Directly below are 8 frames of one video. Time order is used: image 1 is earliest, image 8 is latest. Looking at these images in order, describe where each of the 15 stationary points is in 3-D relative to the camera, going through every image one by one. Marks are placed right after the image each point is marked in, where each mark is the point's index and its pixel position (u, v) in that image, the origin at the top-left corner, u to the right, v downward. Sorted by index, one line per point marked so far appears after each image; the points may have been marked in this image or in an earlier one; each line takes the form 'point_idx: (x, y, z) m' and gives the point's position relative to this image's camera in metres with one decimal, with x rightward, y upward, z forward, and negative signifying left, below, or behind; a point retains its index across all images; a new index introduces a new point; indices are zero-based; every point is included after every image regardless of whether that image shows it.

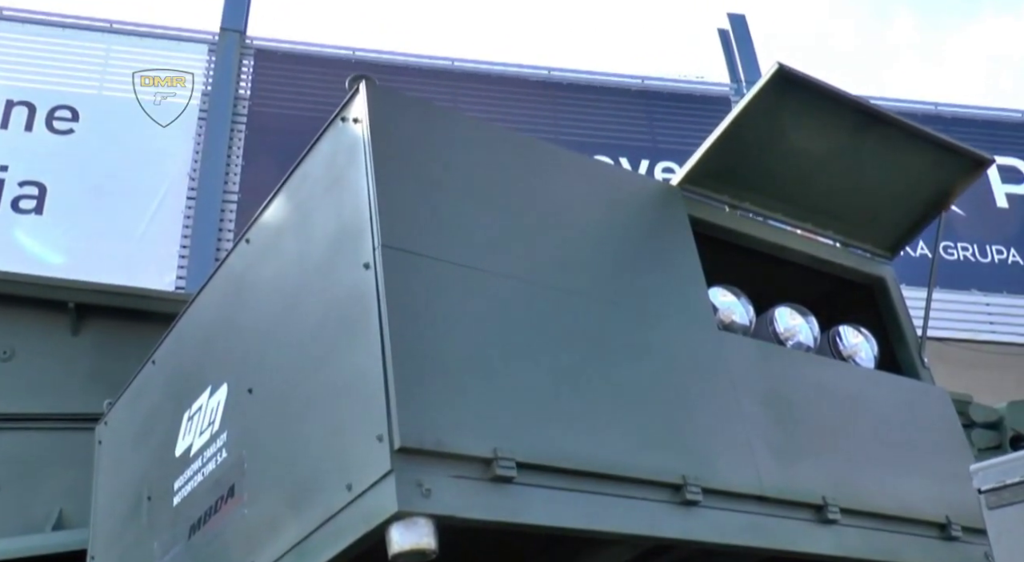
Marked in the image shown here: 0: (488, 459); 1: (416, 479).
0: (-0.1, -0.4, +2.3) m
1: (-0.2, -0.4, +2.2) m
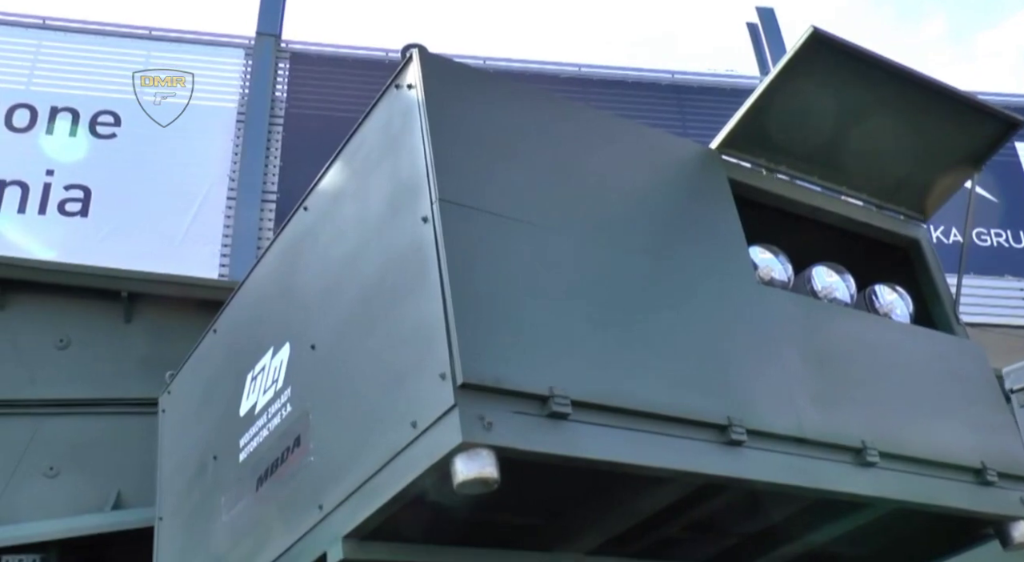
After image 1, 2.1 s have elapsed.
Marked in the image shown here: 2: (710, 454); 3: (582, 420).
0: (+0.1, -0.3, +2.5) m
1: (-0.1, -0.3, +2.4) m
2: (+0.5, -0.5, +2.7) m
3: (+0.2, -0.3, +2.5) m
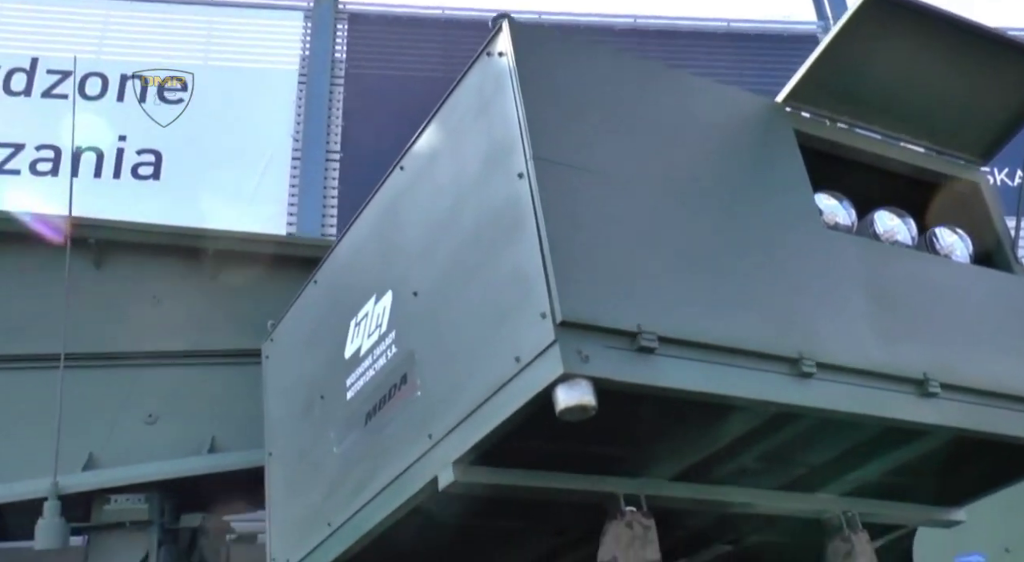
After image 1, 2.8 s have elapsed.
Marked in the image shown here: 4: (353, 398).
0: (+0.3, -0.1, +2.8) m
1: (+0.2, -0.2, +2.7) m
2: (+0.8, -0.3, +3.0) m
3: (+0.4, -0.2, +2.8) m
4: (-0.6, -0.4, +3.7) m
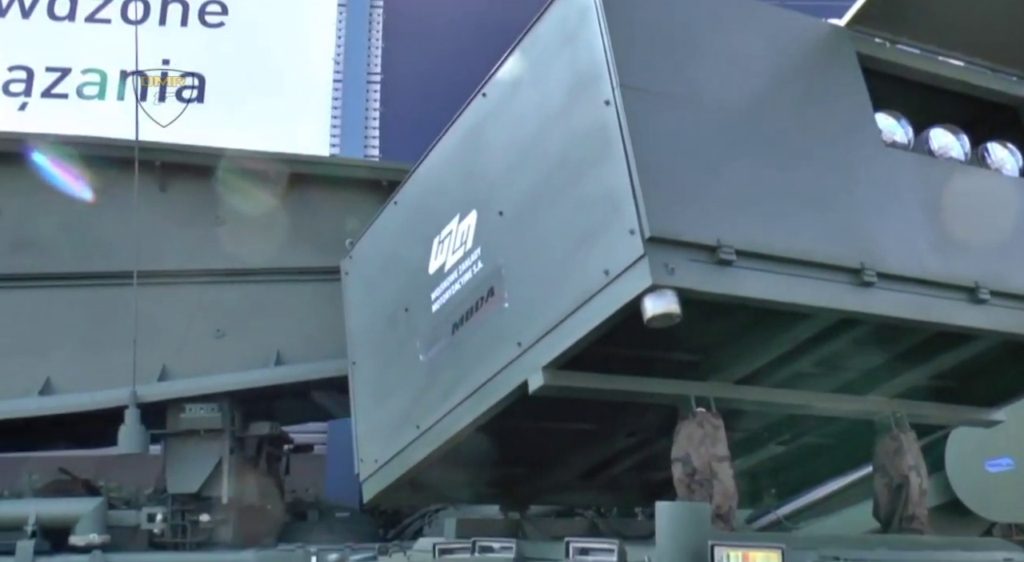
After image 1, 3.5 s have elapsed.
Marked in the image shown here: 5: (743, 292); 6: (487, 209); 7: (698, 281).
0: (+0.6, +0.1, +3.0) m
1: (+0.4, +0.1, +2.9) m
2: (+1.1, 0.0, +3.2) m
3: (+0.7, 0.0, +3.1) m
4: (-0.3, -0.1, +4.0) m
5: (+0.7, 0.0, +3.0) m
6: (-0.1, +0.3, +3.7) m
7: (+0.5, 0.0, +3.0) m
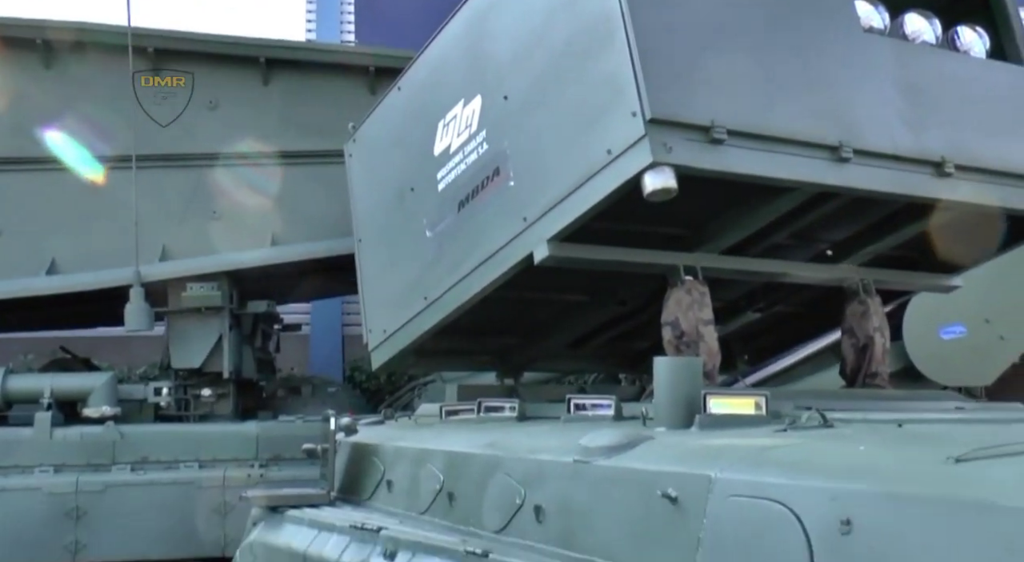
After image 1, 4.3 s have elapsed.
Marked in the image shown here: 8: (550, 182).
0: (+0.6, +0.5, +3.3) m
1: (+0.5, +0.4, +3.2) m
2: (+1.1, +0.4, +3.6) m
3: (+0.7, +0.4, +3.4) m
4: (-0.3, +0.4, +4.3) m
5: (+0.7, +0.4, +3.3) m
6: (-0.1, +0.7, +4.0) m
7: (+0.6, +0.4, +3.3) m
8: (+0.1, +0.4, +3.6) m
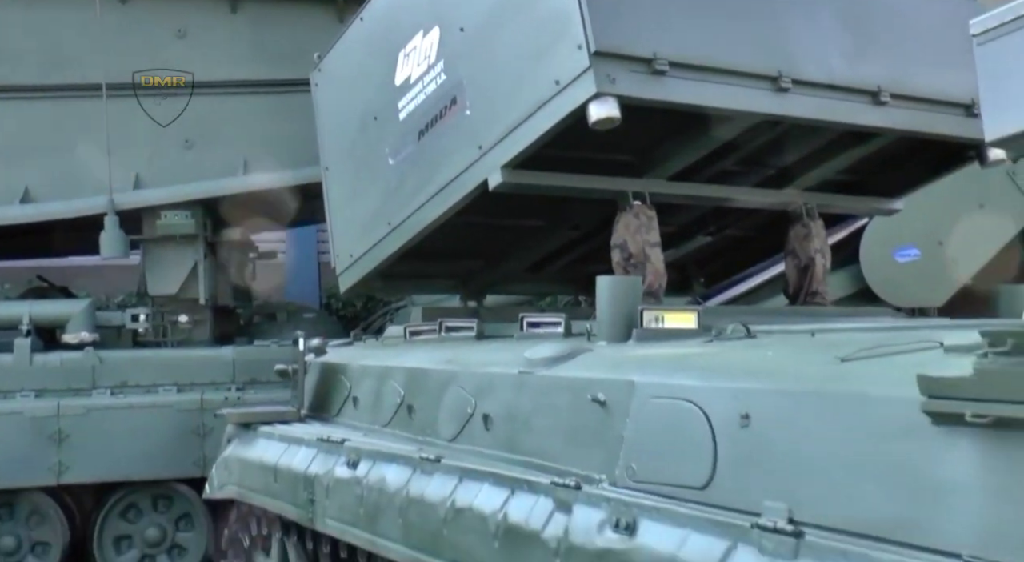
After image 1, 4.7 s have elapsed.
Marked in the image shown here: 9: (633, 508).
0: (+0.5, +0.7, +3.5) m
1: (+0.3, +0.7, +3.4) m
2: (+0.9, +0.7, +3.7) m
3: (+0.6, +0.7, +3.5) m
4: (-0.5, +0.7, +4.4) m
5: (+0.6, +0.6, +3.5) m
6: (-0.3, +1.0, +4.1) m
7: (+0.4, +0.6, +3.4) m
8: (0.0, +0.6, +3.8) m
9: (+0.3, -0.5, +2.4) m
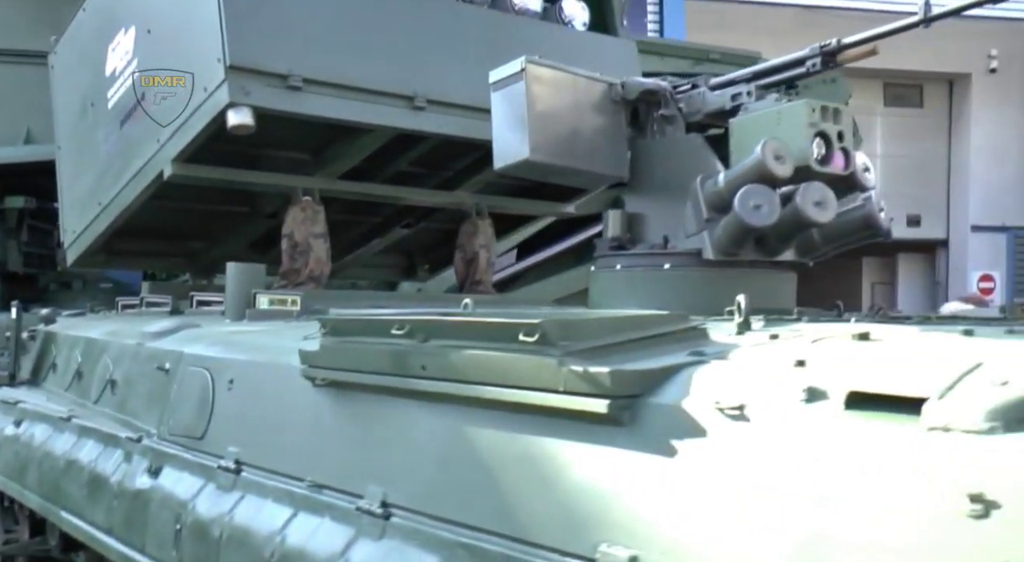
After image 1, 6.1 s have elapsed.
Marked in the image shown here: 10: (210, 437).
0: (-0.9, +0.8, +4.0) m
1: (-1.0, +0.7, +3.9) m
2: (-0.4, +0.7, +4.3) m
3: (-0.8, +0.8, +4.1) m
4: (-1.9, +0.8, +4.8) m
5: (-0.8, +0.7, +4.0) m
6: (-1.6, +1.1, +4.5) m
7: (-0.9, +0.7, +3.9) m
8: (-1.4, +0.7, +4.3) m
9: (-1.0, -0.5, +2.9) m
10: (-0.8, -0.4, +2.7) m
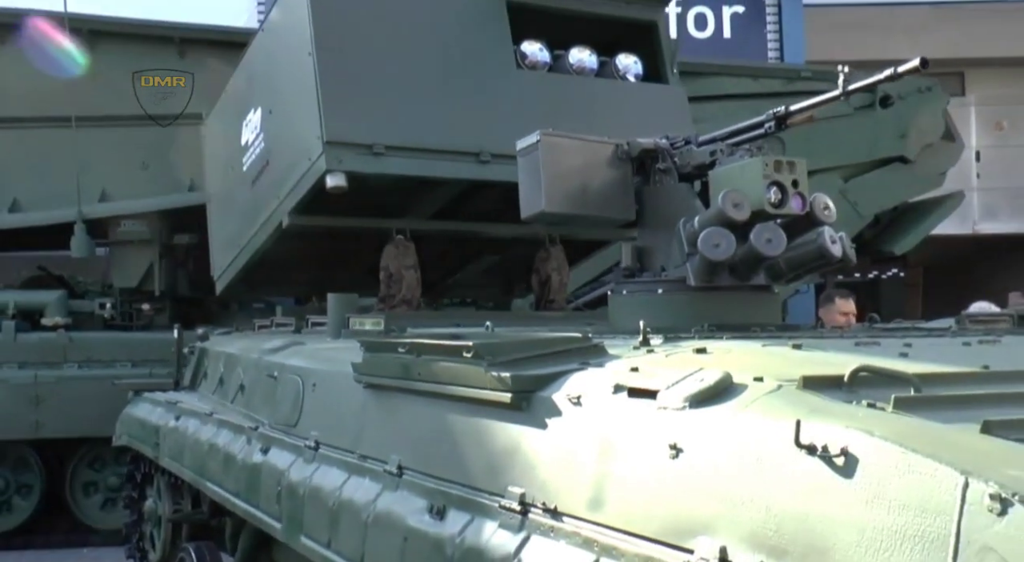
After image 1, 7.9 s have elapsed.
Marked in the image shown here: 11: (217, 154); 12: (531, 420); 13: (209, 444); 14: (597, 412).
0: (-0.7, +0.7, +4.9) m
1: (-0.8, +0.6, +4.9) m
2: (-0.2, +0.6, +5.2) m
3: (-0.6, +0.6, +5.0) m
4: (-1.5, +0.7, +6.0) m
5: (-0.6, +0.6, +5.0) m
6: (-1.4, +1.0, +5.6) m
7: (-0.7, +0.6, +4.9) m
8: (-1.2, +0.6, +5.3) m
9: (-0.9, -0.6, +3.9) m
10: (-0.8, -0.5, +3.7) m
11: (-1.9, +0.8, +6.5) m
12: (0.0, -0.3, +2.4) m
13: (-1.4, -0.7, +4.6) m
14: (+0.2, -0.3, +2.2) m
